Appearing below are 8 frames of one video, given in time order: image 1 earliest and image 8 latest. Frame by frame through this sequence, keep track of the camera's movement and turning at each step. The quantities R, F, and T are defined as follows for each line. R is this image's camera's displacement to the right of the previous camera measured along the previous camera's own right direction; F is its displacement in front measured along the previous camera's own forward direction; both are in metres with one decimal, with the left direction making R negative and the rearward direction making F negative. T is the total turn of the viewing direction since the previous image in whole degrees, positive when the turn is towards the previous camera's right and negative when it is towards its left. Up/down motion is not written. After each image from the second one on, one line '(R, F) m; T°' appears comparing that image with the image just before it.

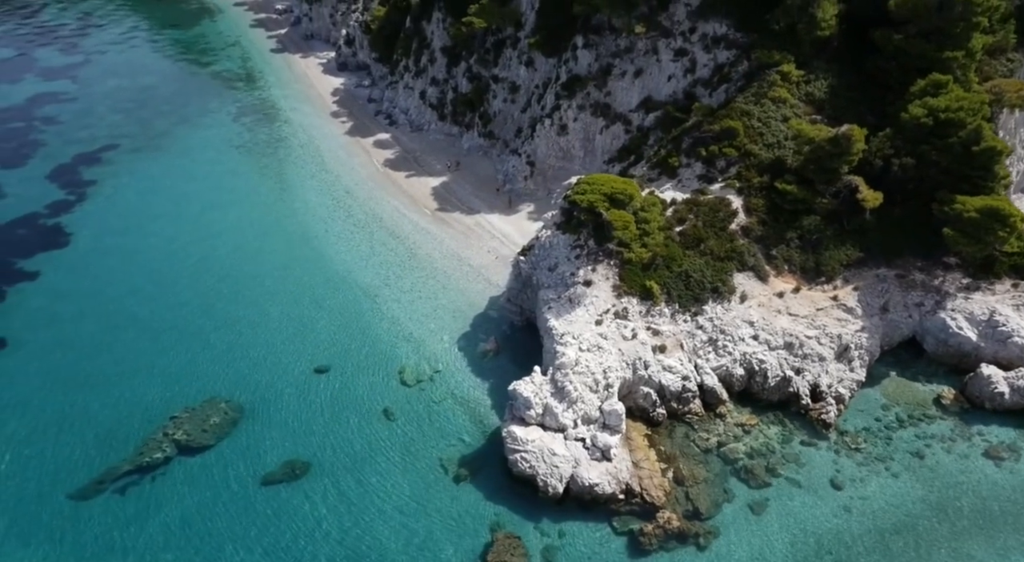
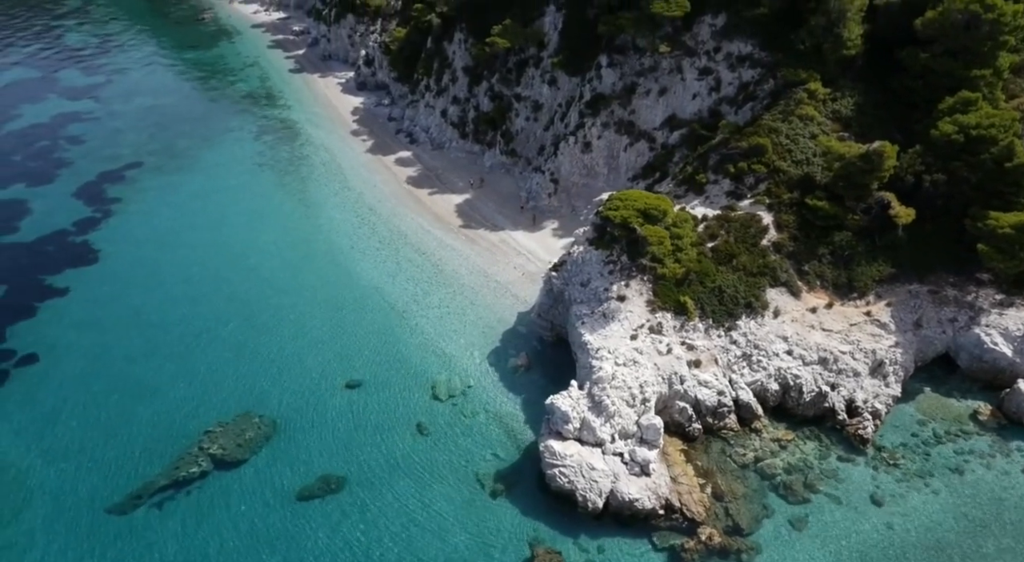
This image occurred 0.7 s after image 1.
(-1.3, -0.1) m; 0°
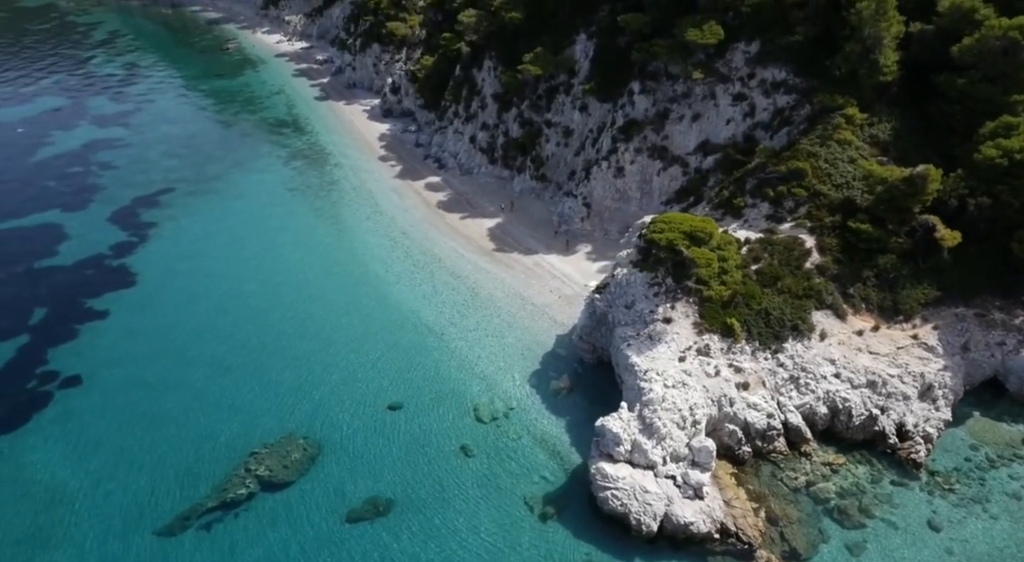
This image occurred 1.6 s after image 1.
(-1.8, -0.1) m; 0°
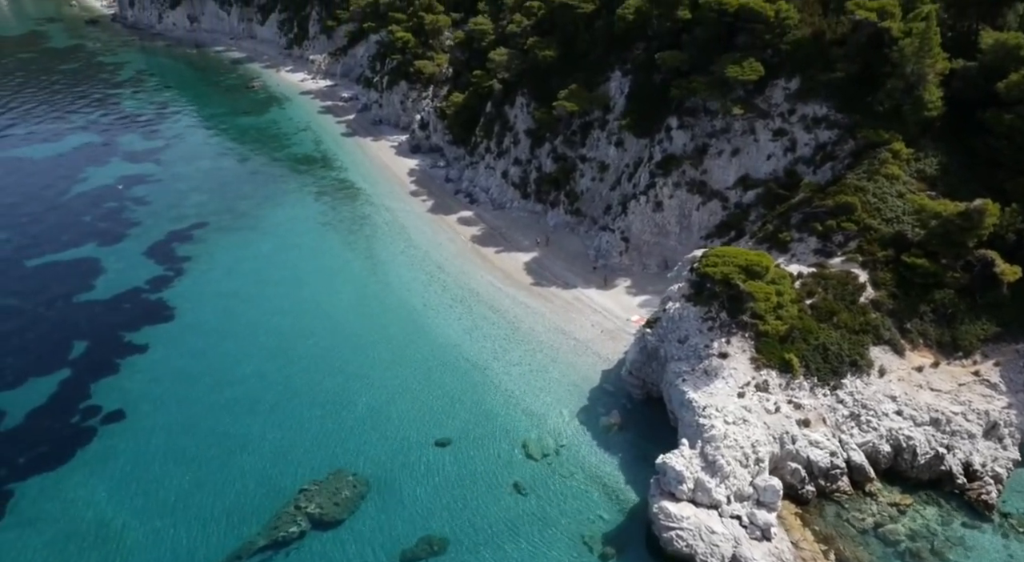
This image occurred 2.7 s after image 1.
(-2.1, +0.2) m; 0°
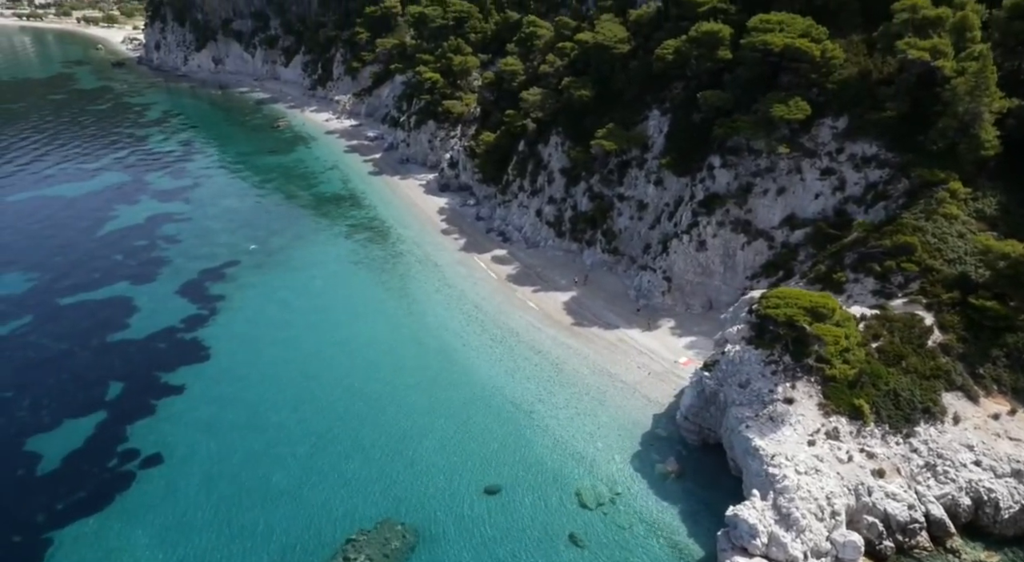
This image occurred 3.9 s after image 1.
(-2.0, +0.6) m; -1°
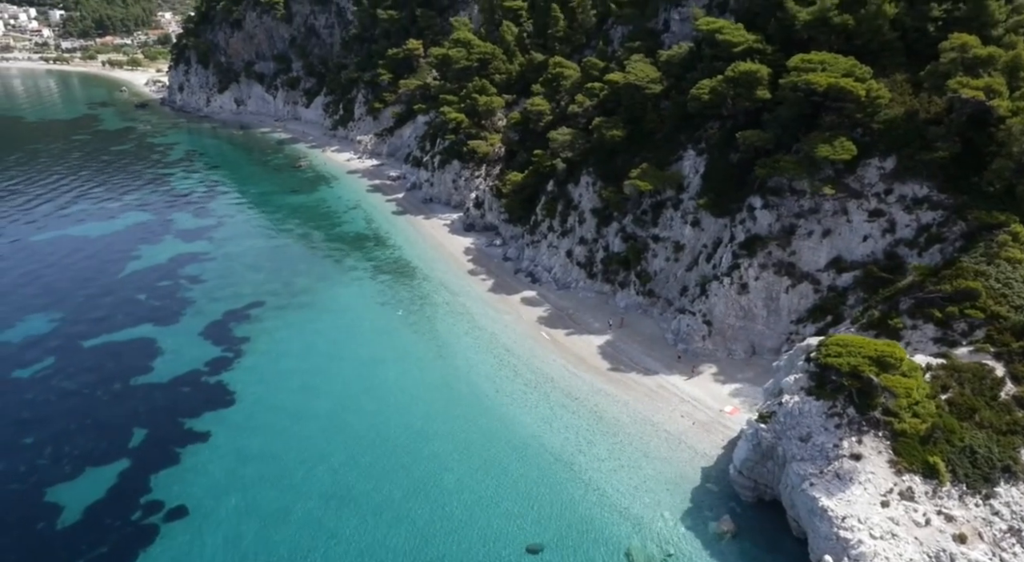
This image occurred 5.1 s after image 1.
(-1.5, +1.1) m; -1°
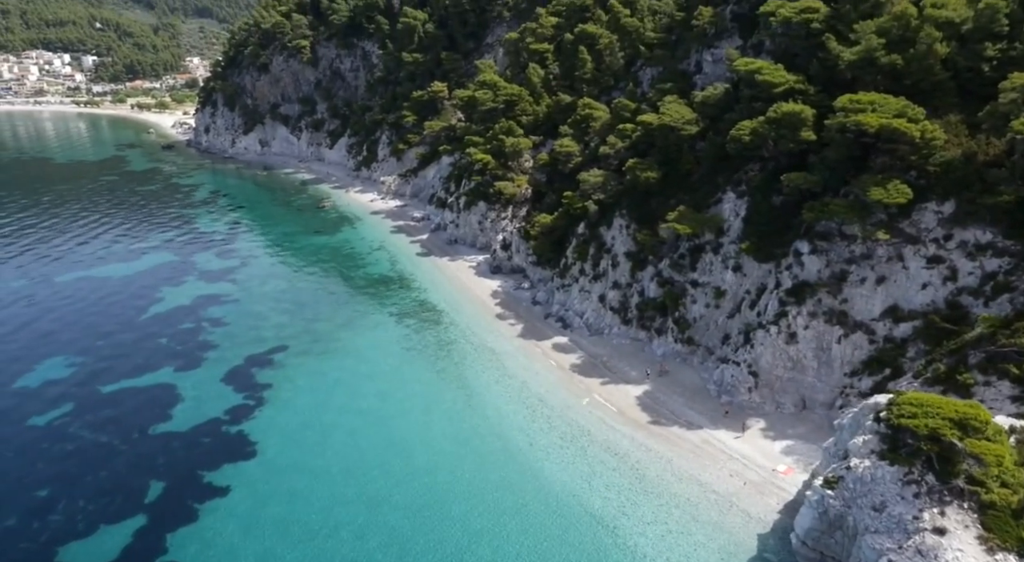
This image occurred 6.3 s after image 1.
(-1.1, +1.5) m; -1°
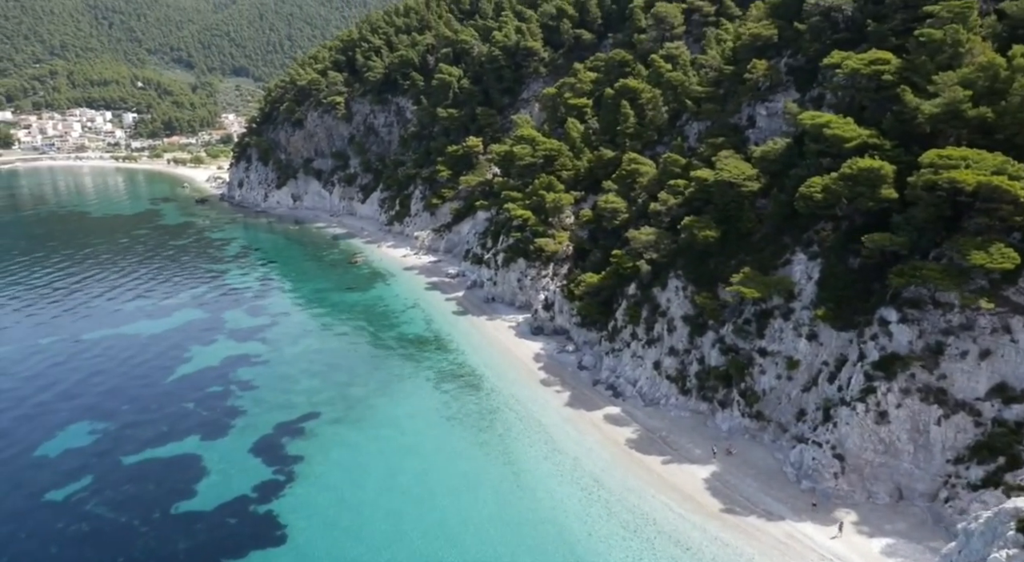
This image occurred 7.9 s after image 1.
(-1.7, +2.7) m; -2°
